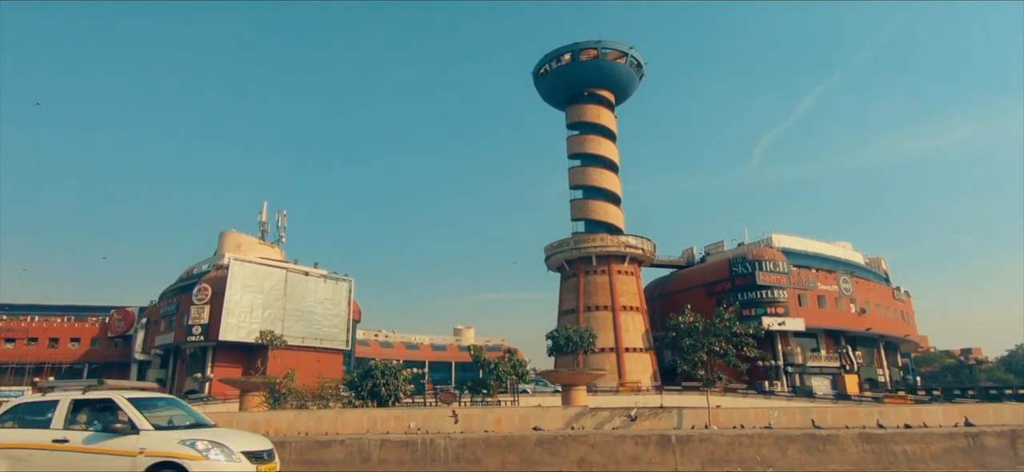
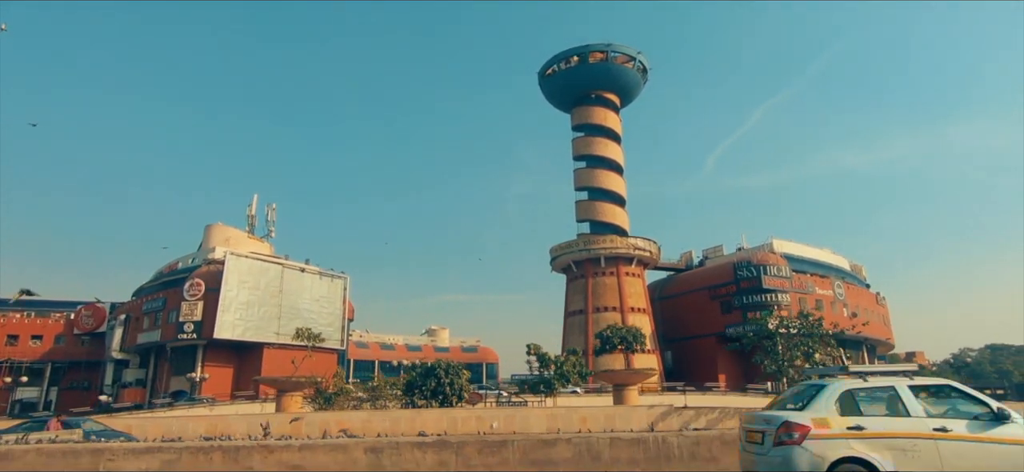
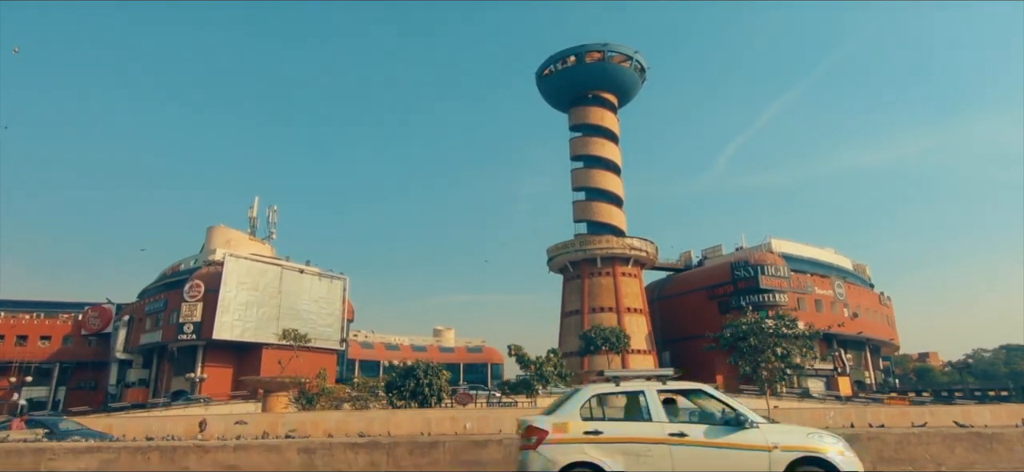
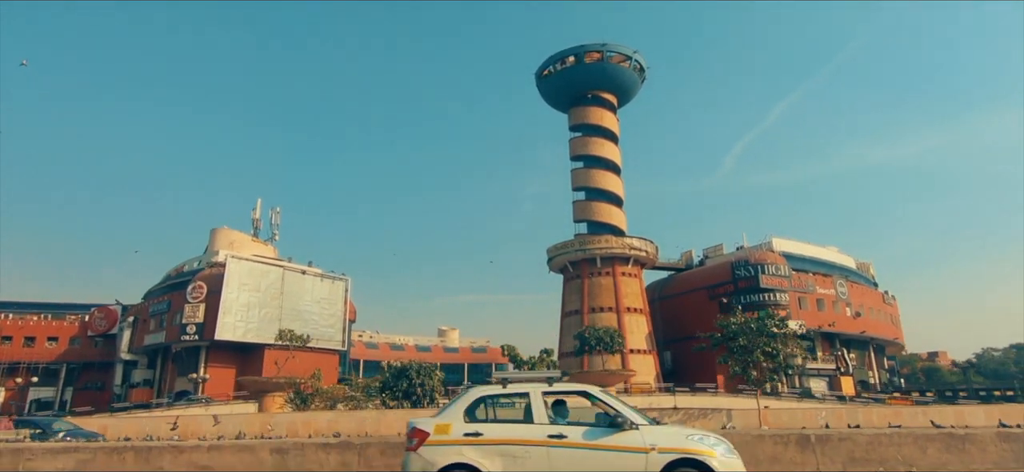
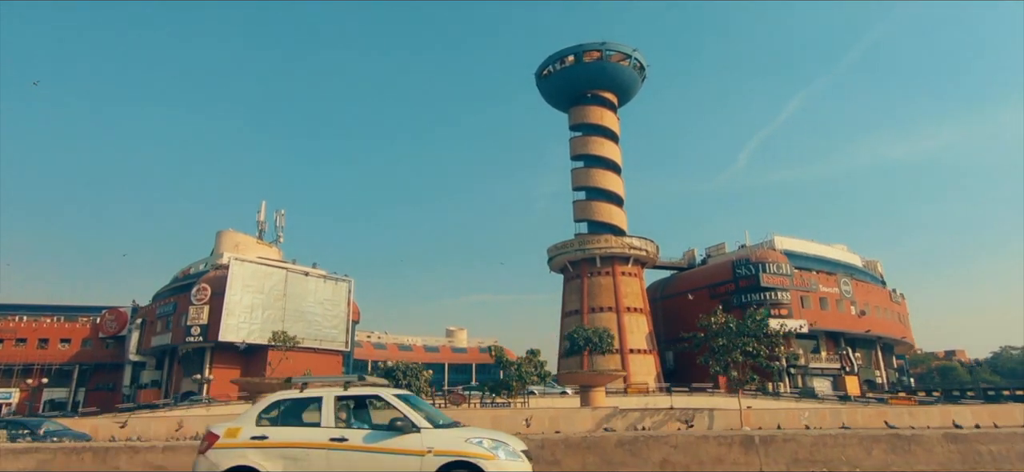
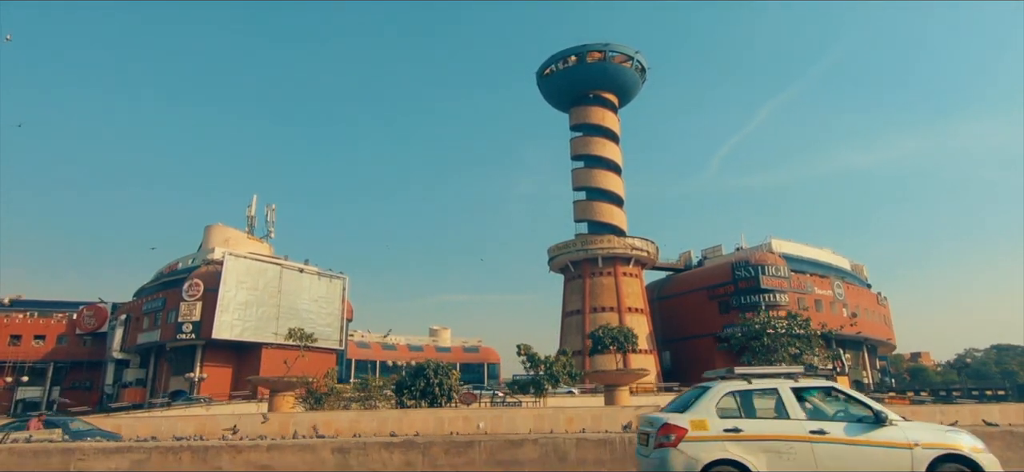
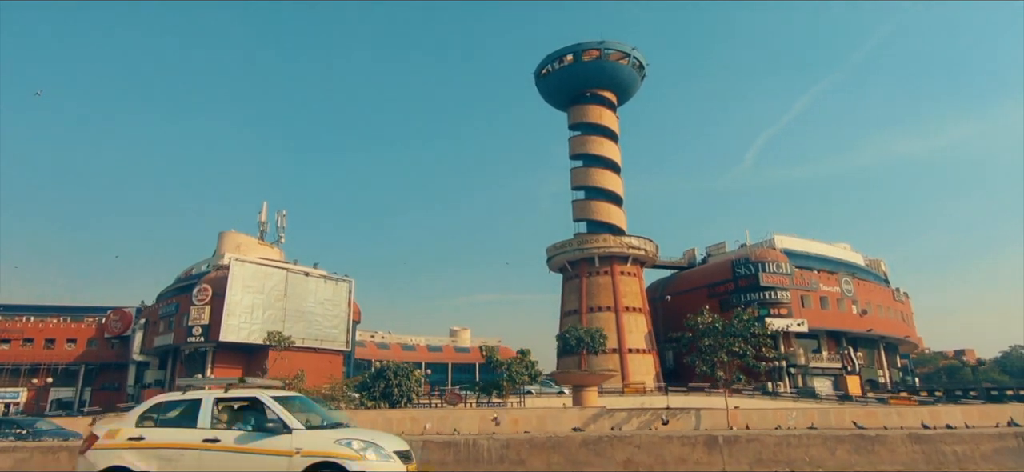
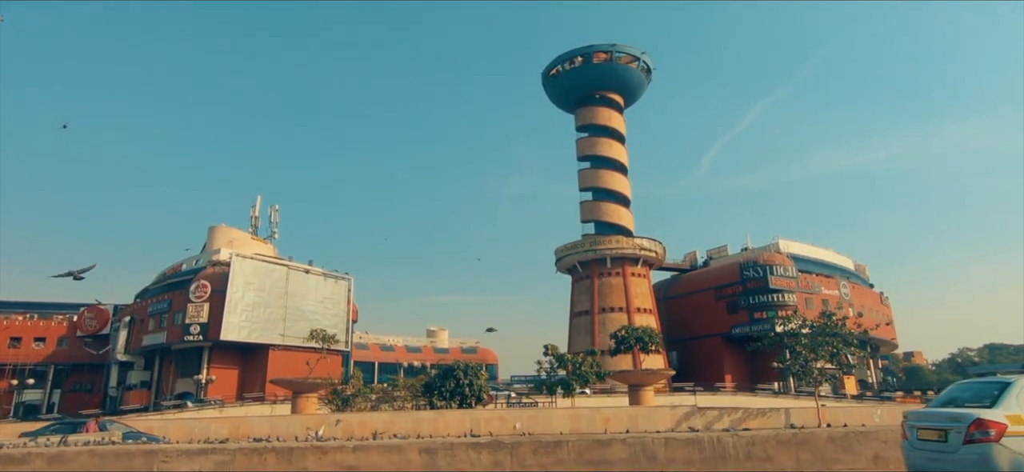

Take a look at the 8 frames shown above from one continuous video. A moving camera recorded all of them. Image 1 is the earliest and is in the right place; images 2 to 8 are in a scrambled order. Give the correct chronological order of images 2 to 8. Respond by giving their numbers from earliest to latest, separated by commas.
7, 5, 4, 3, 6, 2, 8
